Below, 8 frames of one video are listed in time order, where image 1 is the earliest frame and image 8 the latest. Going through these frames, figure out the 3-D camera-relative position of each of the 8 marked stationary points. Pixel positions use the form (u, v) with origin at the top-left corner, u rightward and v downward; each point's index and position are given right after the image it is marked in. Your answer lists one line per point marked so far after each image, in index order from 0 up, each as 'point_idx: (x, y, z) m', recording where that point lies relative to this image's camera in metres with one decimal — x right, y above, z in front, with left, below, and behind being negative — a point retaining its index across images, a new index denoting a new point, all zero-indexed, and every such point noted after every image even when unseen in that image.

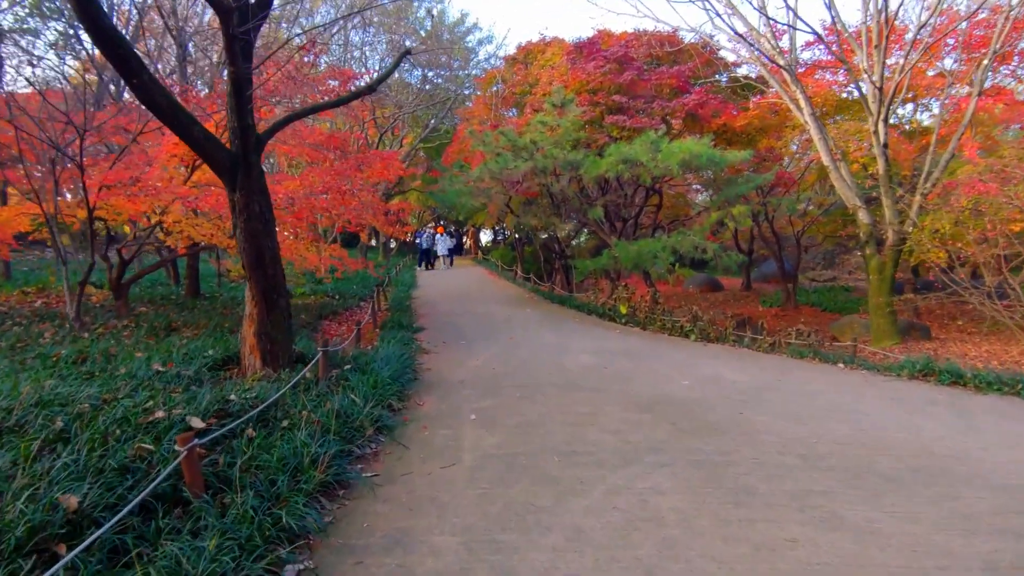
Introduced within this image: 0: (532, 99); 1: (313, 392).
0: (+0.5, +5.0, +16.4) m
1: (-1.8, -1.0, +5.8) m
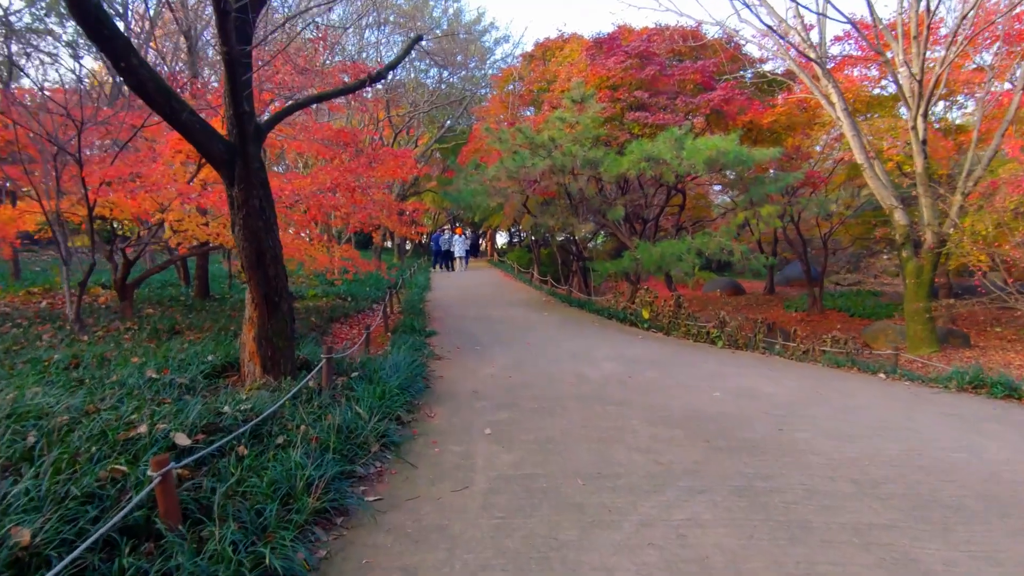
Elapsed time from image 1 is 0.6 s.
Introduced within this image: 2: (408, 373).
0: (+1.0, +4.9, +15.9) m
1: (-1.7, -1.0, +5.3) m
2: (-1.2, -0.9, +6.8) m
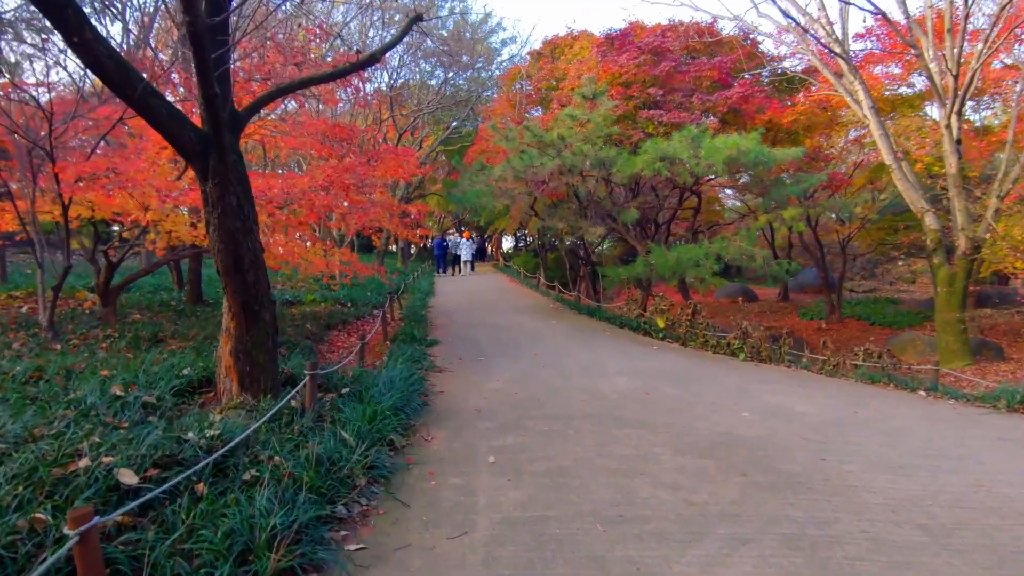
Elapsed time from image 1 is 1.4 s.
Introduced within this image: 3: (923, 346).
0: (+1.1, +4.7, +15.2) m
1: (-1.6, -1.1, +4.7) m
2: (-1.1, -1.0, +6.2) m
3: (+8.3, -1.2, +12.6) m
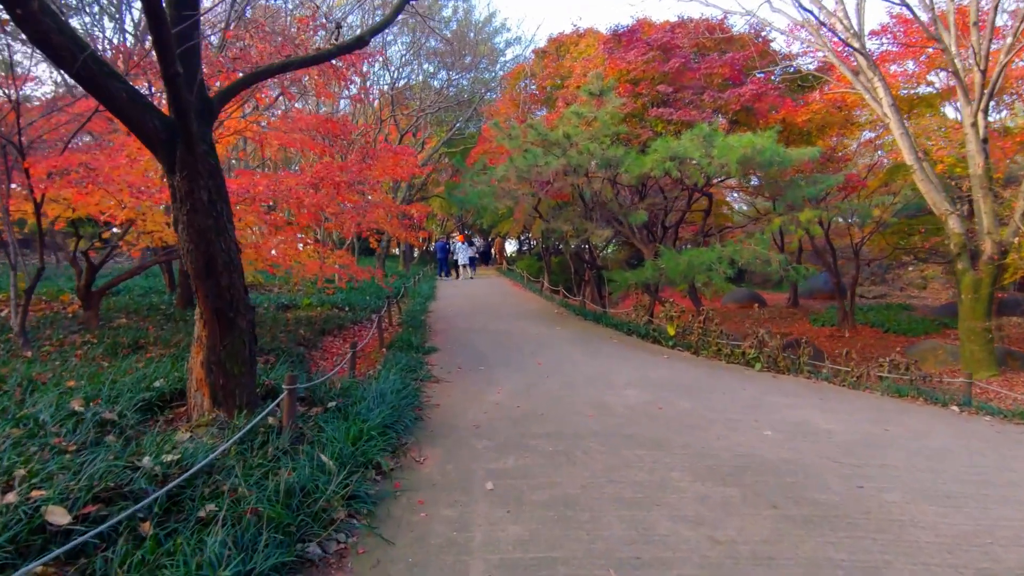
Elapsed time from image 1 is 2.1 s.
0: (+1.2, +4.6, +14.7) m
1: (-1.6, -1.1, +4.2) m
2: (-1.1, -1.0, +5.7) m
3: (+8.3, -1.3, +12.0) m
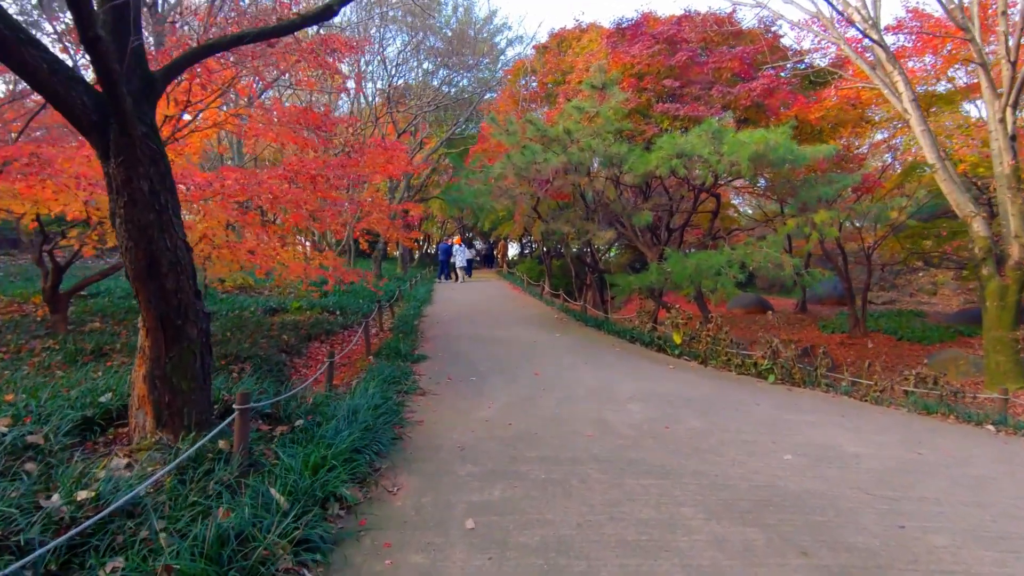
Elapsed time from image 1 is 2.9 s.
0: (+1.2, +4.5, +14.1) m
1: (-1.7, -1.1, +3.5) m
2: (-1.2, -1.1, +5.0) m
3: (+8.2, -1.4, +11.3) m
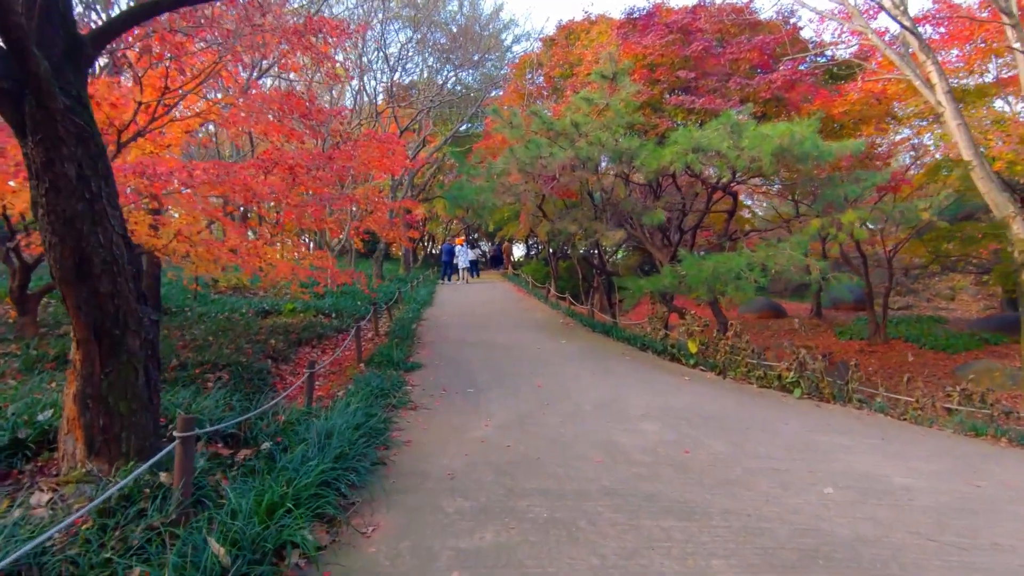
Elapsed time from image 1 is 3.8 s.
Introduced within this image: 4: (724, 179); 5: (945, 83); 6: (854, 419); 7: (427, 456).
0: (+1.3, +4.5, +13.4) m
1: (-1.8, -1.1, +2.9) m
2: (-1.2, -1.1, +4.4) m
3: (+8.3, -1.5, +10.6) m
4: (+3.7, +1.9, +10.8) m
5: (+6.8, +3.2, +9.9) m
6: (+3.6, -1.4, +6.7) m
7: (-0.7, -1.4, +5.0) m
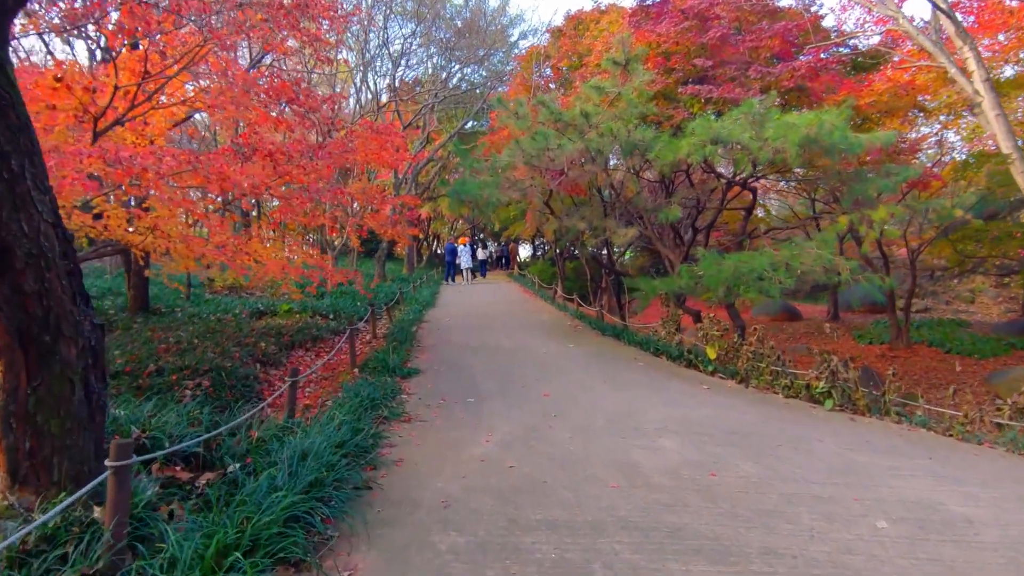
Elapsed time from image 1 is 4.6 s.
0: (+1.5, +4.4, +12.8) m
1: (-1.8, -1.1, +2.3) m
2: (-1.2, -1.1, +3.8) m
3: (+8.4, -1.5, +9.9) m
4: (+3.8, +1.8, +10.2) m
5: (+6.9, +3.2, +9.2) m
6: (+3.7, -1.4, +6.0) m
7: (-0.7, -1.4, +4.5) m
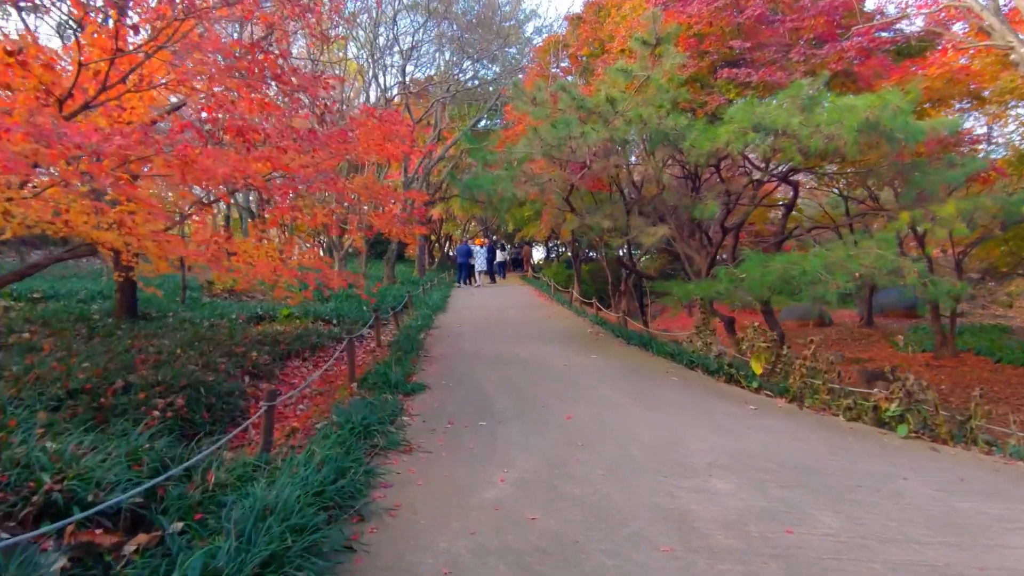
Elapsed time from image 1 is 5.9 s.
0: (+1.8, +4.4, +11.9) m
1: (-1.7, -1.2, +1.4) m
2: (-1.0, -1.1, +2.9) m
3: (+8.6, -1.6, +8.8) m
4: (+4.0, +1.8, +9.2) m
5: (+7.1, +3.1, +8.2) m
6: (+3.8, -1.5, +5.0) m
7: (-0.5, -1.4, +3.5) m
